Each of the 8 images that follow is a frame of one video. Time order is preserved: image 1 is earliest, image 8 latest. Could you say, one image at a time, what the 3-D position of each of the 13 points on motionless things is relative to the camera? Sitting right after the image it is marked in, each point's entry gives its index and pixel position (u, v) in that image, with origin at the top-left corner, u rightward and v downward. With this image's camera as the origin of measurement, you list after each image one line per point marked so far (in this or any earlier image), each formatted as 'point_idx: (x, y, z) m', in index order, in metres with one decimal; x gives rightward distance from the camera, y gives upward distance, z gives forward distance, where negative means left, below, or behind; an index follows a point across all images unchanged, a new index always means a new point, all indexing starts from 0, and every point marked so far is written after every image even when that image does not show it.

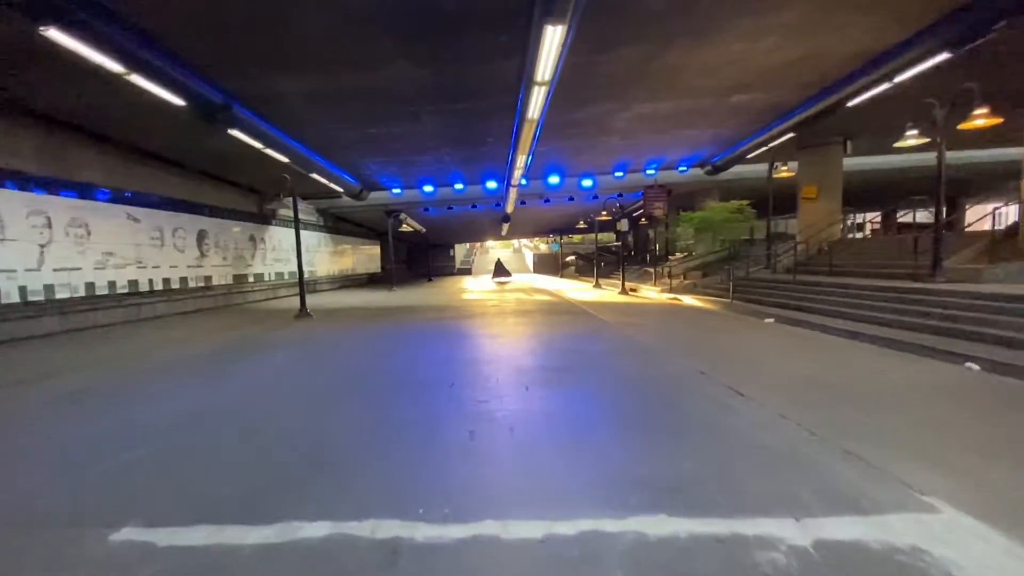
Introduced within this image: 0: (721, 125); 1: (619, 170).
0: (+5.3, +4.1, +13.2) m
1: (+3.7, +4.1, +17.1) m
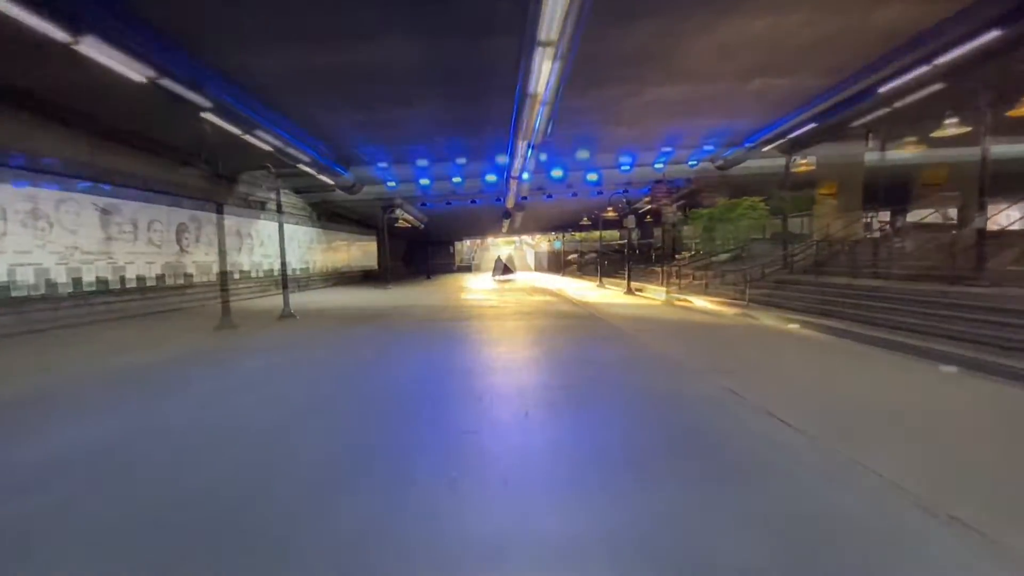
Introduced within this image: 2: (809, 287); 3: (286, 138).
0: (+5.3, +4.1, +12.2) m
1: (+3.7, +4.1, +16.2) m
2: (+7.2, 0.0, +12.3) m
3: (-5.1, +3.4, +12.1) m
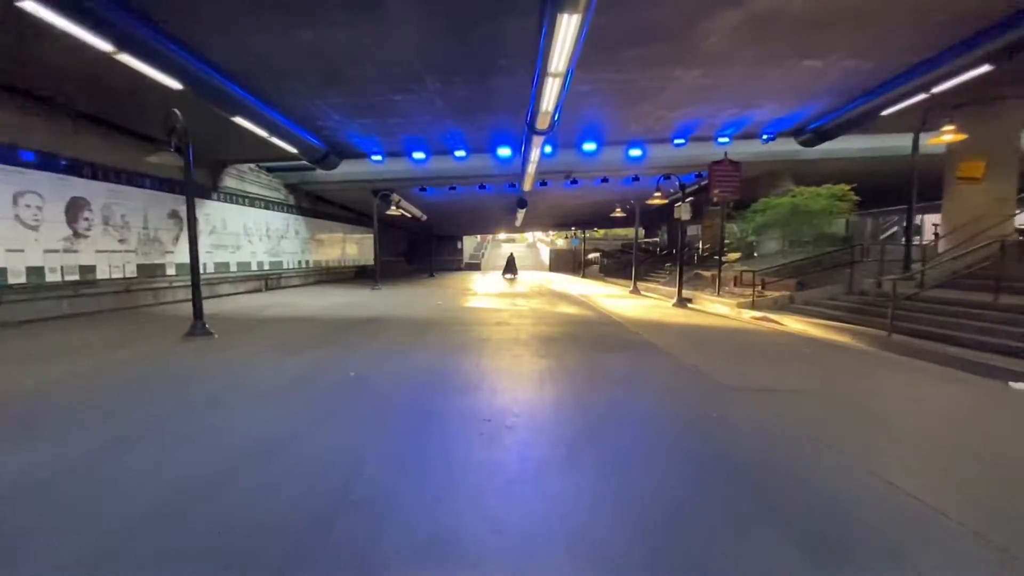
0: (+5.4, +4.0, +11.3) m
1: (+3.8, +4.1, +15.3) m
2: (+7.2, 0.0, +11.4) m
3: (-5.0, +3.4, +11.2) m
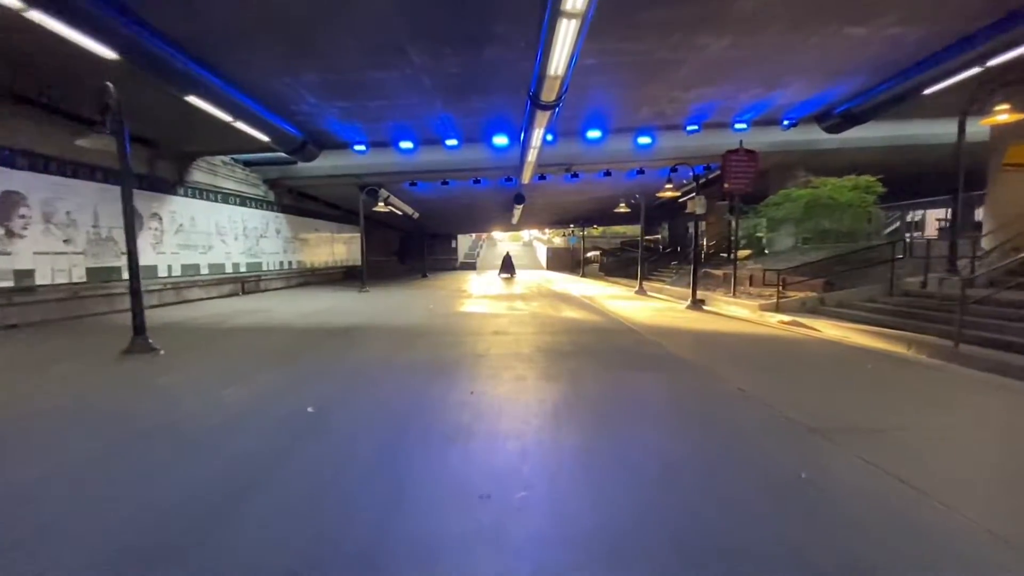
0: (+5.4, +4.0, +10.1) m
1: (+3.7, +4.0, +14.1) m
2: (+7.2, 0.0, +10.2) m
3: (-5.0, +3.3, +9.9) m
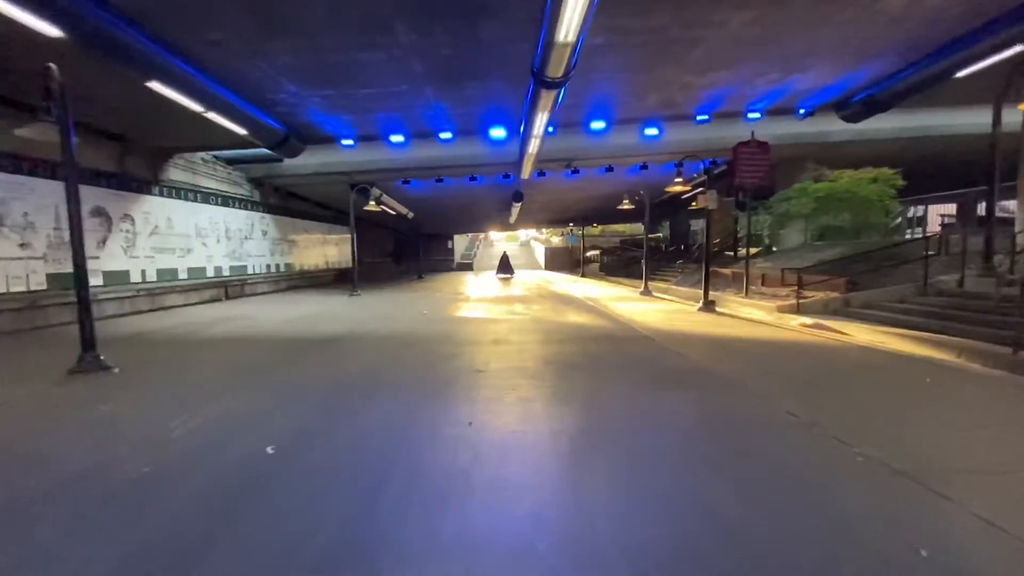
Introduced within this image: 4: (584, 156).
0: (+5.3, +4.0, +9.3) m
1: (+3.7, +4.0, +13.3) m
2: (+7.2, 0.0, +9.5) m
3: (-5.1, +3.2, +9.1) m
4: (+2.0, +3.7, +14.5) m
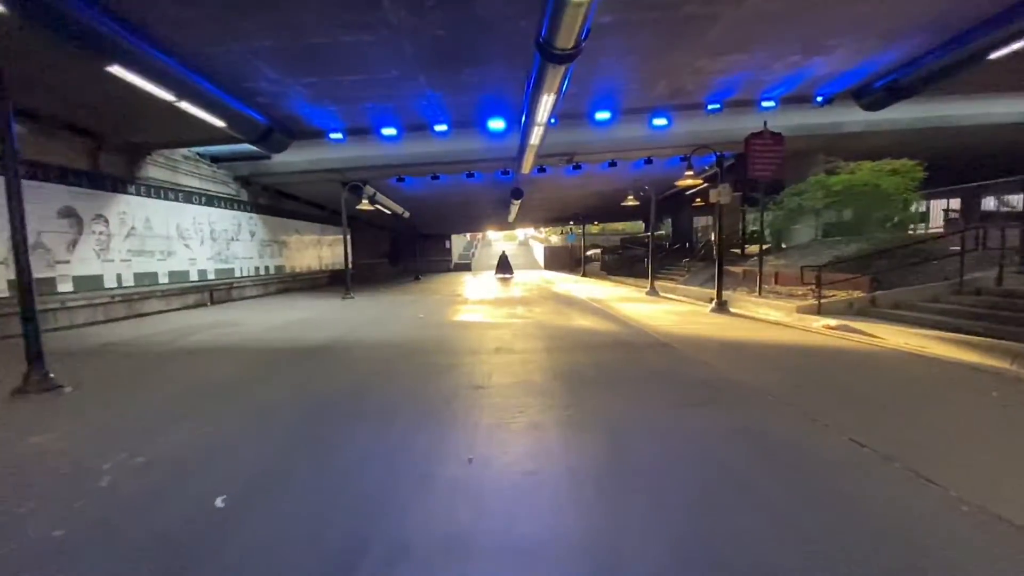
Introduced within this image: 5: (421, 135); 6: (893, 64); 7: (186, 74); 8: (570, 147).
0: (+5.3, +4.0, +8.6) m
1: (+3.6, +4.0, +12.6) m
2: (+7.3, 0.0, +8.8) m
3: (-5.1, +3.1, +8.3) m
4: (+2.0, +3.6, +13.8) m
5: (-2.3, +4.0, +13.5) m
6: (+7.2, +4.2, +9.9) m
7: (-5.0, +3.3, +8.0) m
8: (+1.5, +3.6, +13.5) m
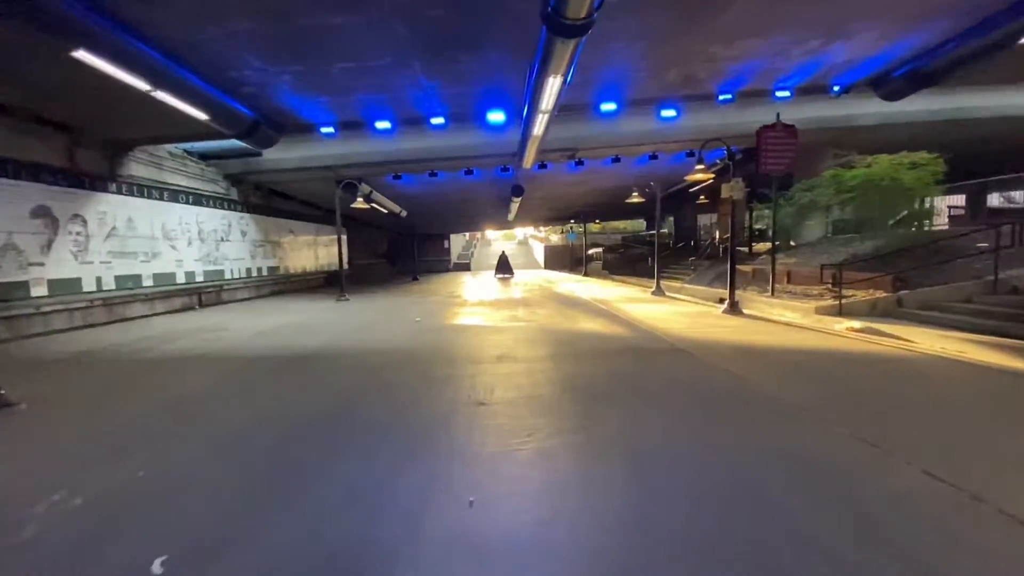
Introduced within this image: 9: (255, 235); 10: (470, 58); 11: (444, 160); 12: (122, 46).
0: (+5.3, +4.0, +8.0) m
1: (+3.7, +4.0, +12.0) m
2: (+7.3, 0.0, +8.2) m
3: (-5.0, +3.1, +7.8) m
4: (+2.0, +3.6, +13.2) m
5: (-2.3, +3.9, +12.9) m
6: (+7.2, +4.2, +9.3) m
7: (-5.0, +3.2, +7.4) m
8: (+1.5, +3.6, +12.9) m
9: (-8.2, +1.7, +16.7) m
10: (-0.6, +3.6, +8.2) m
11: (-1.8, +3.5, +14.2) m
12: (-5.0, +3.1, +6.7) m
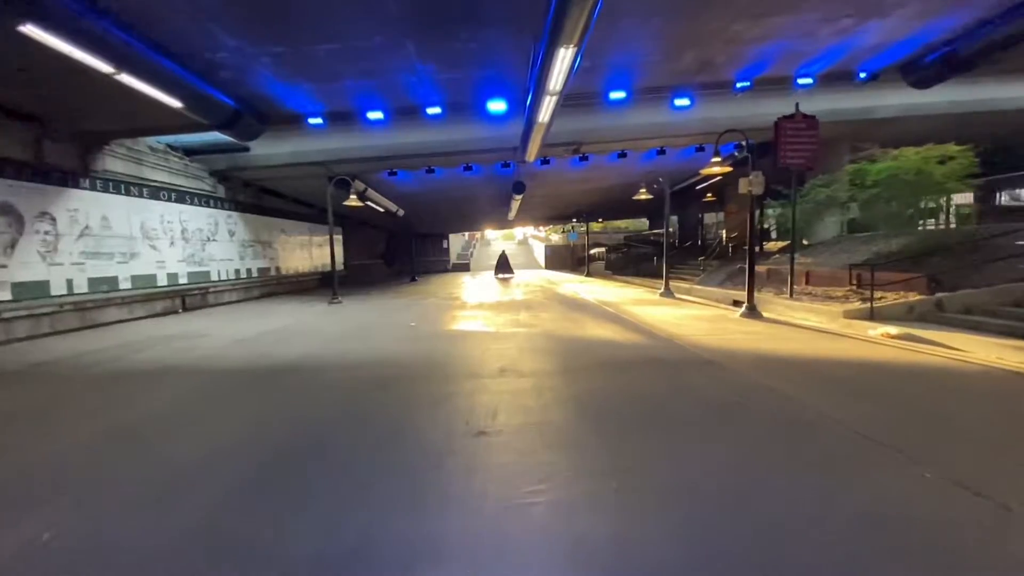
0: (+5.4, +4.0, +7.3) m
1: (+3.7, +4.0, +11.3) m
2: (+7.3, 0.0, +7.5) m
3: (-5.0, +3.0, +7.0) m
4: (+2.0, +3.6, +12.5) m
5: (-2.3, +3.9, +12.2) m
6: (+7.3, +4.2, +8.6) m
7: (-4.9, +3.1, +6.7) m
8: (+1.5, +3.6, +12.2) m
9: (-8.2, +1.6, +16.0) m
10: (-0.6, +3.6, +7.4) m
11: (-1.8, +3.4, +13.4) m
12: (-5.0, +3.0, +5.9) m
